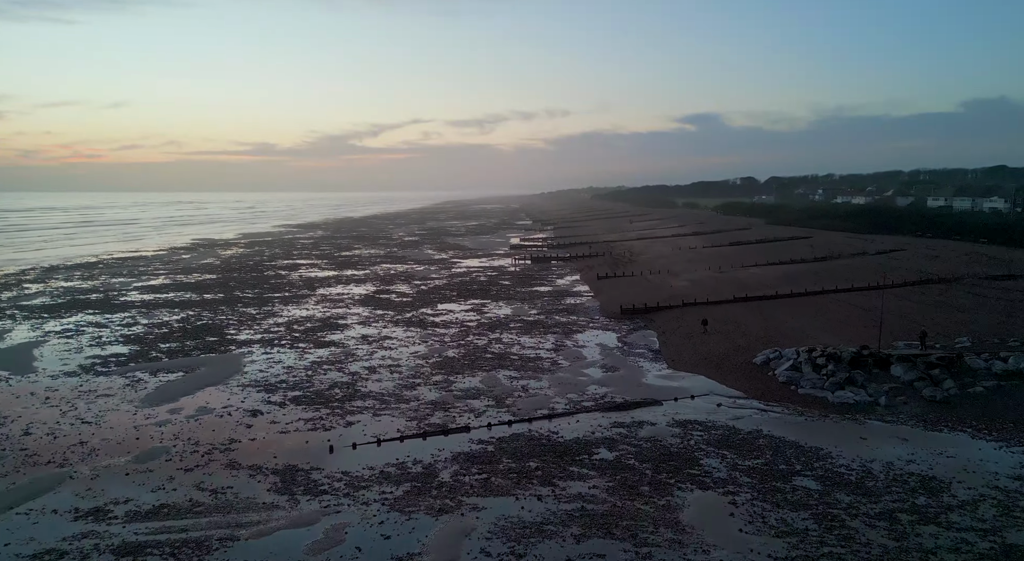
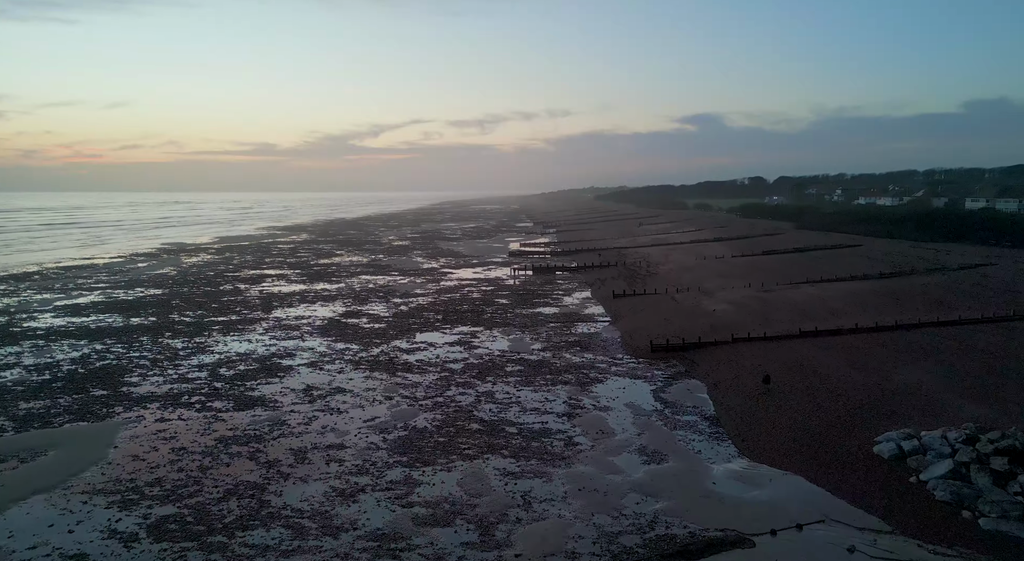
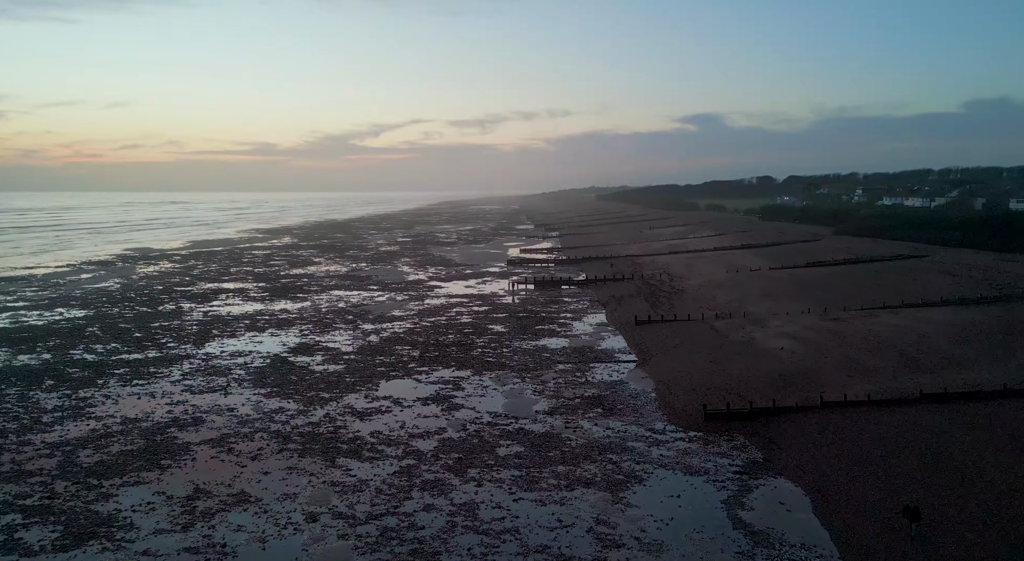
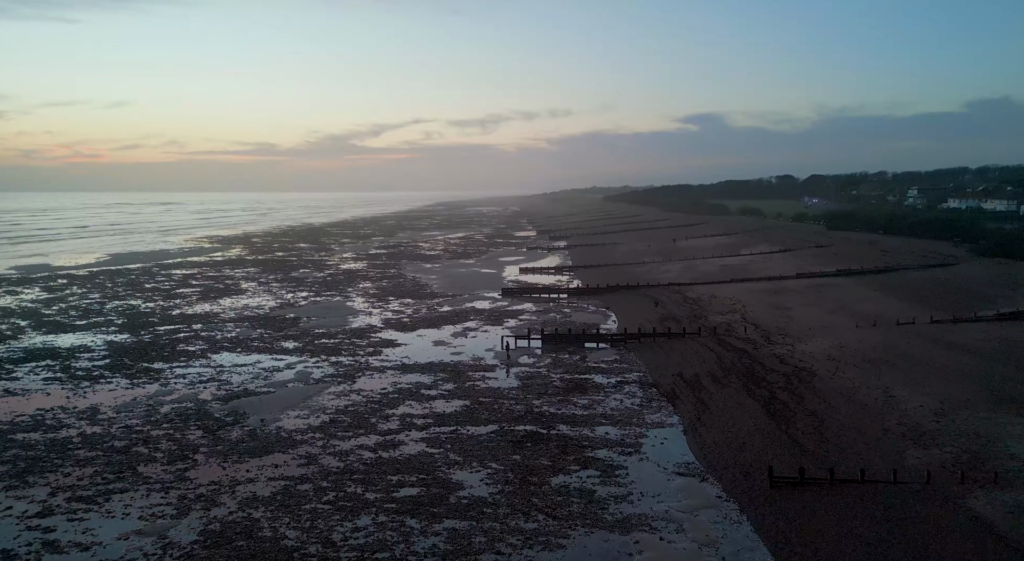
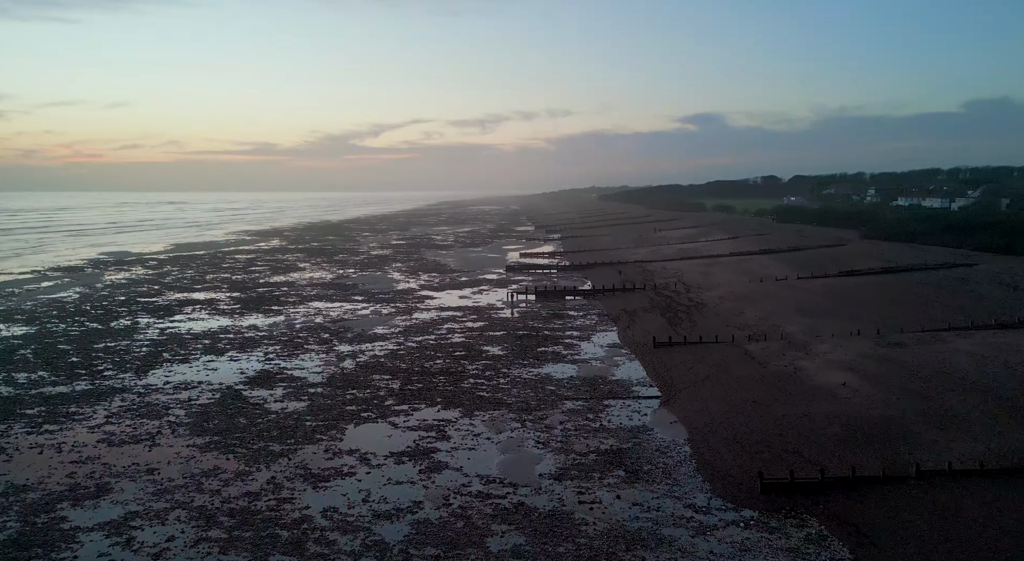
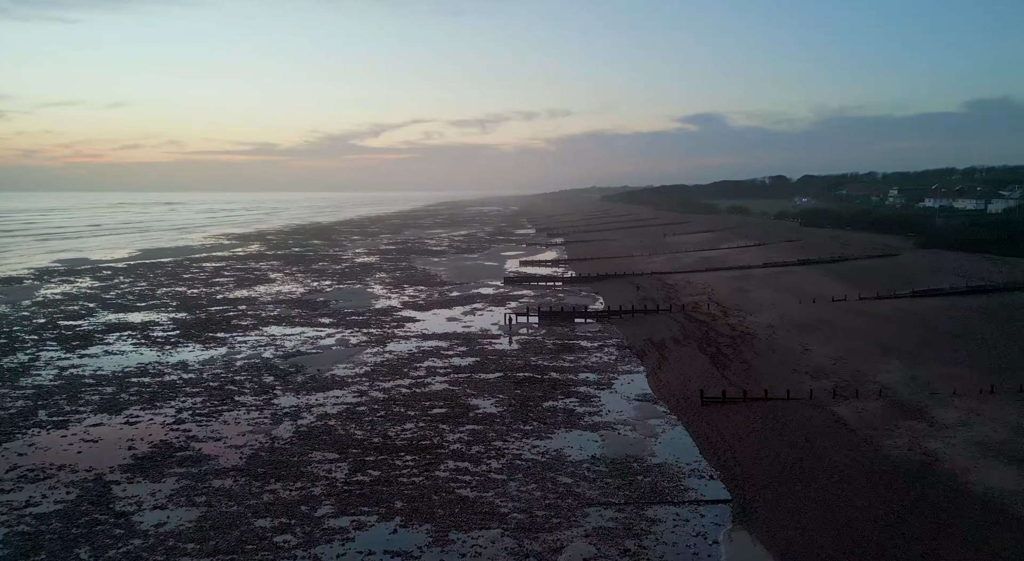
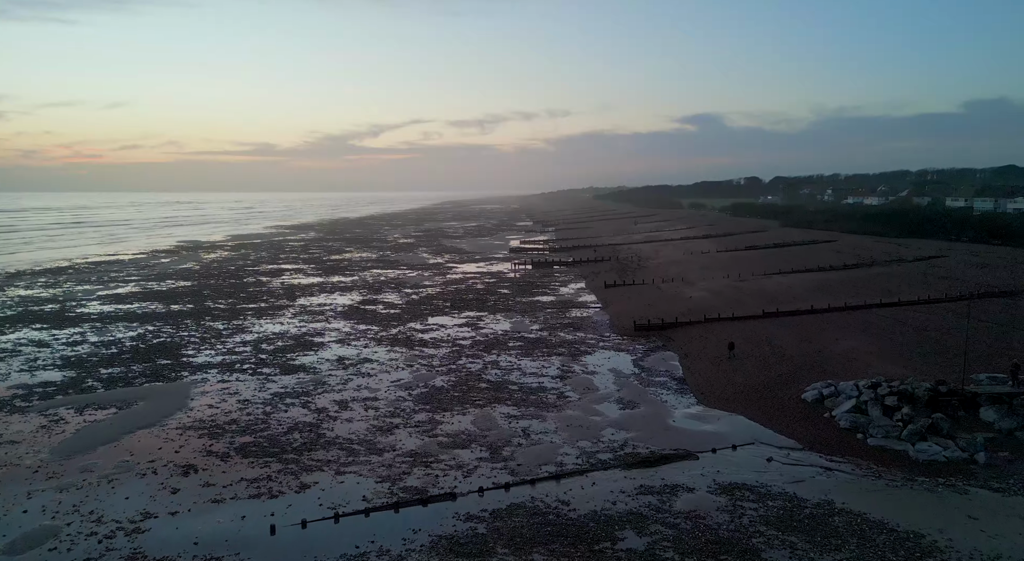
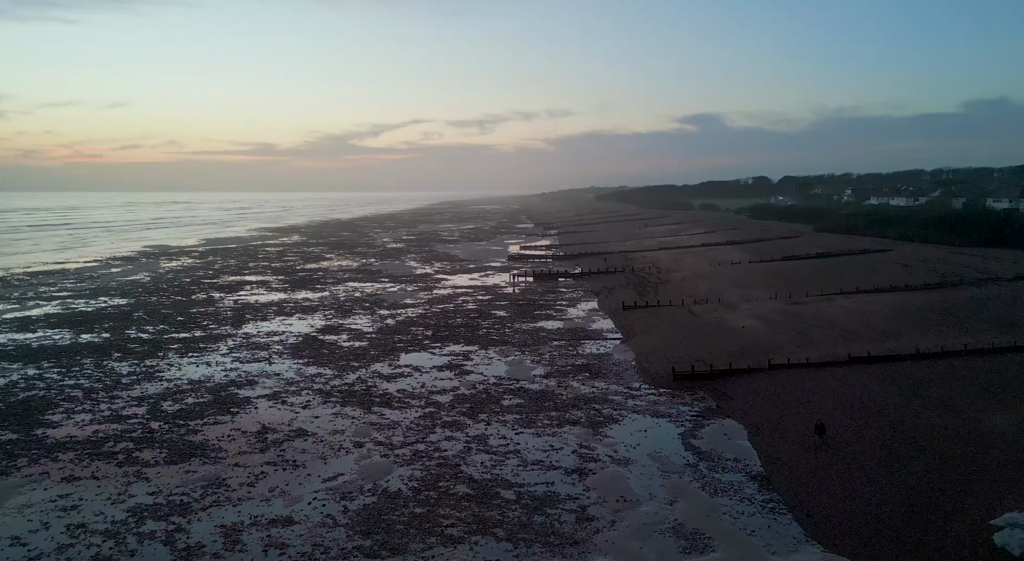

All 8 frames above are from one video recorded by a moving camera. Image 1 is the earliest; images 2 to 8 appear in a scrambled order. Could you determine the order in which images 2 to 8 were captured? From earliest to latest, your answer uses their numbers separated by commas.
7, 2, 8, 3, 5, 6, 4
